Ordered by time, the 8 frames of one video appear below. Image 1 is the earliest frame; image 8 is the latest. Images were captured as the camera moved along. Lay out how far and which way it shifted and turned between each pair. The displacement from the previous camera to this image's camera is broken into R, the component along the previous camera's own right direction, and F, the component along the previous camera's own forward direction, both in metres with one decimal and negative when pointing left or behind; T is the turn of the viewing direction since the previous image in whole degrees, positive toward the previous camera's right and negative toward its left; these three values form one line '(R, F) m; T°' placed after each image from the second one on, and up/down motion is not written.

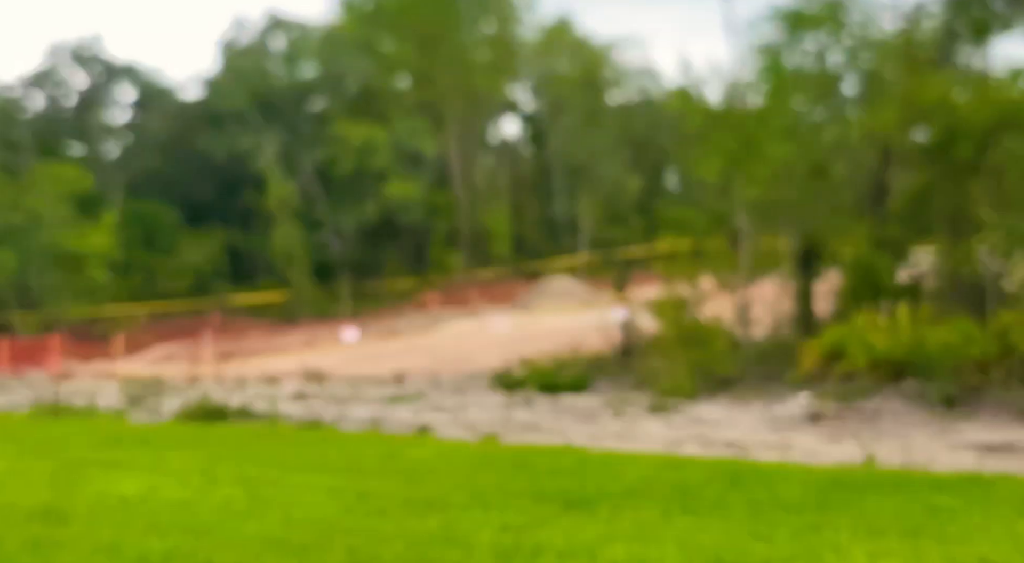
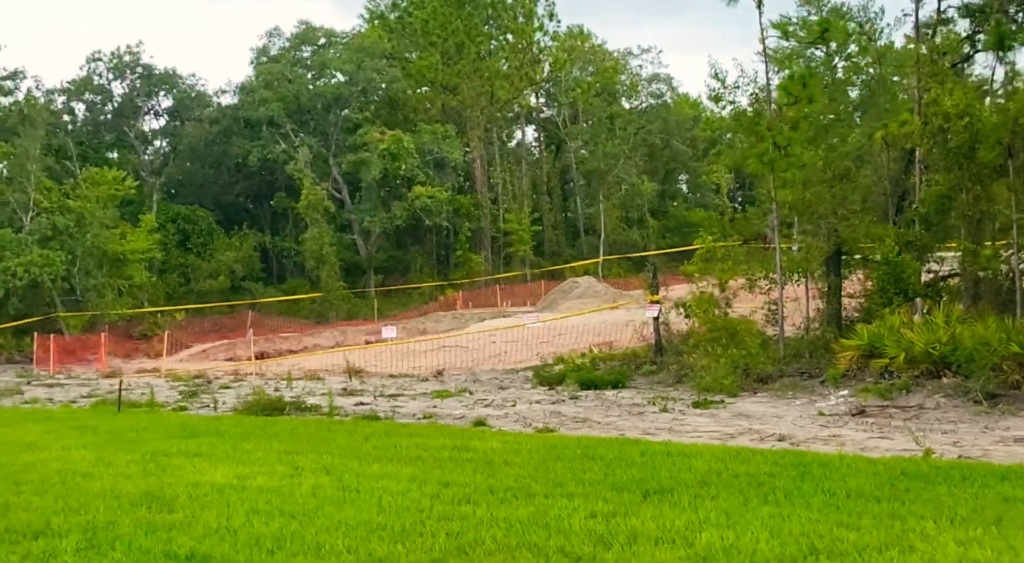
(-0.4, -0.4) m; -1°
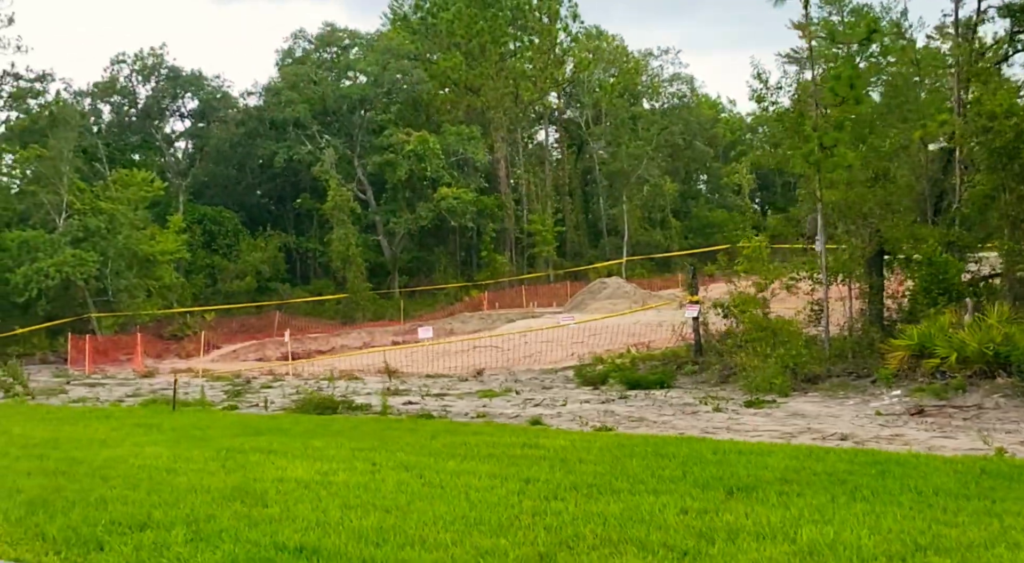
(-0.4, -0.1) m; -1°
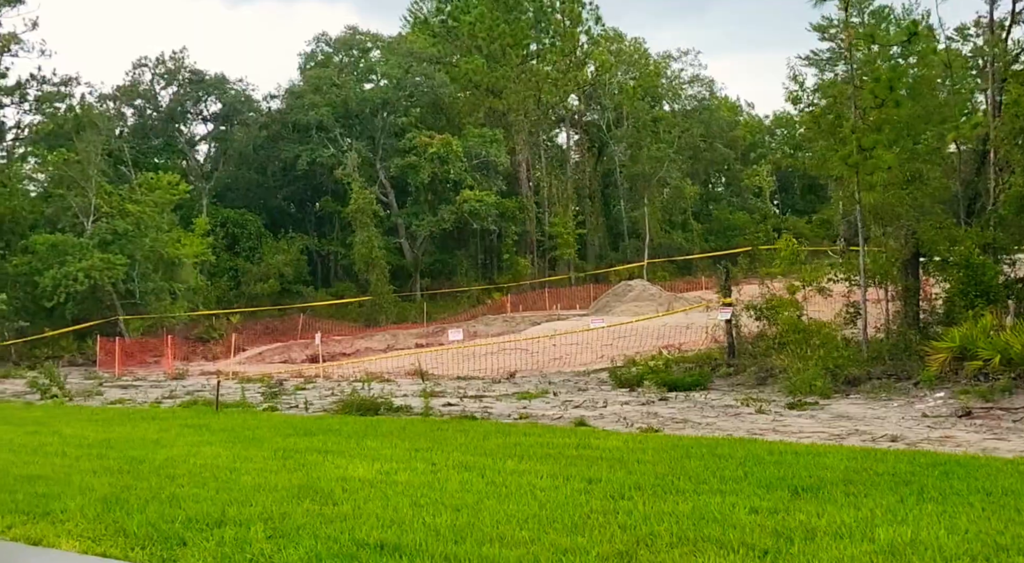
(-0.3, -0.1) m; -1°
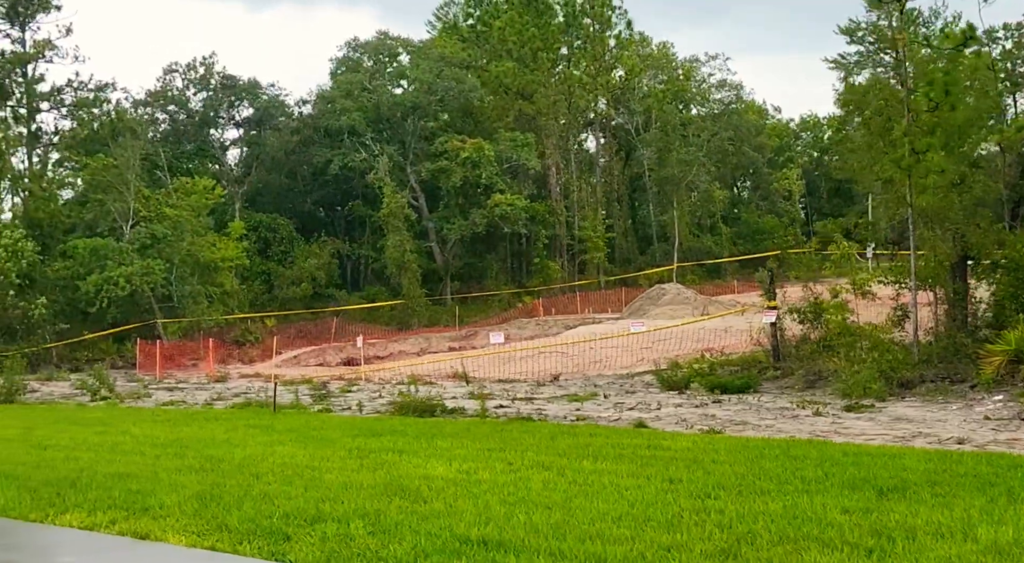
(-0.4, -0.1) m; -1°
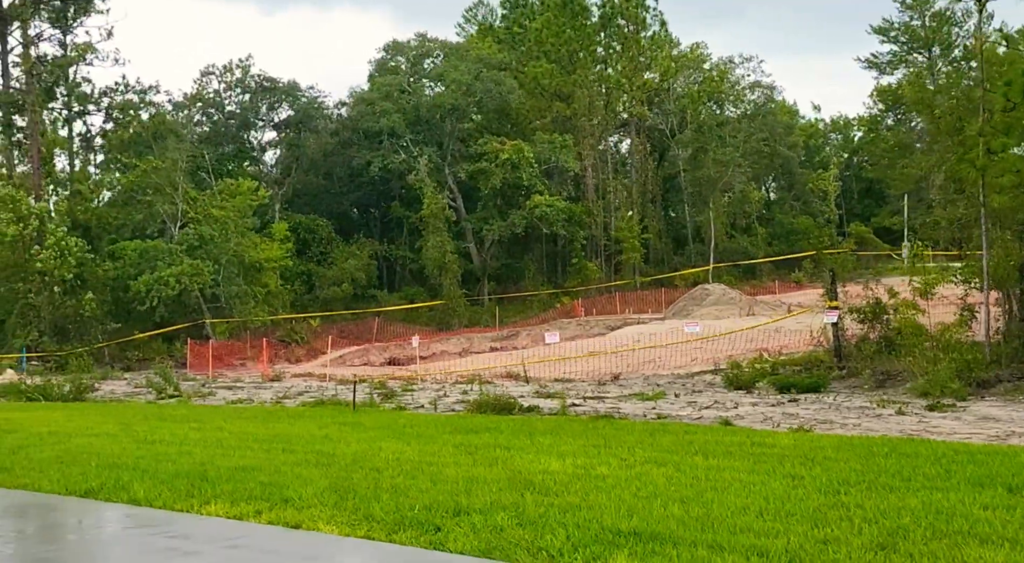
(-0.6, -0.1) m; -1°
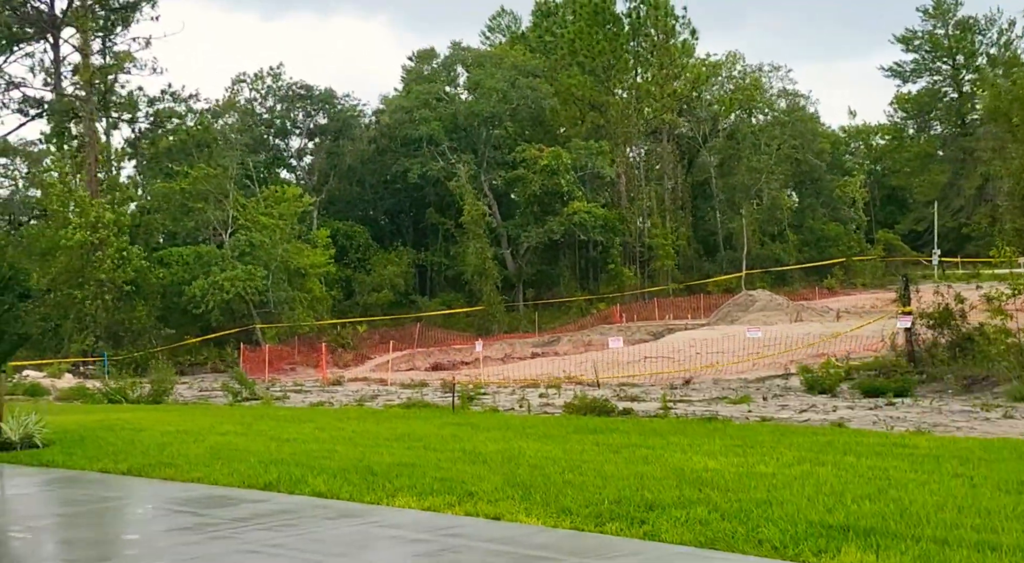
(-1.0, -0.2) m; -1°
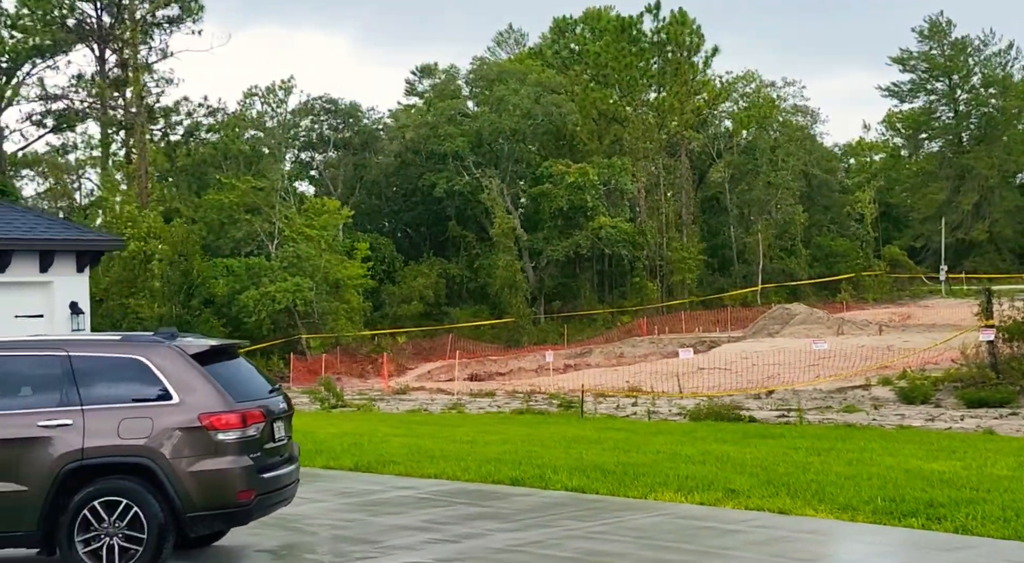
(-1.7, -0.2) m; 0°
